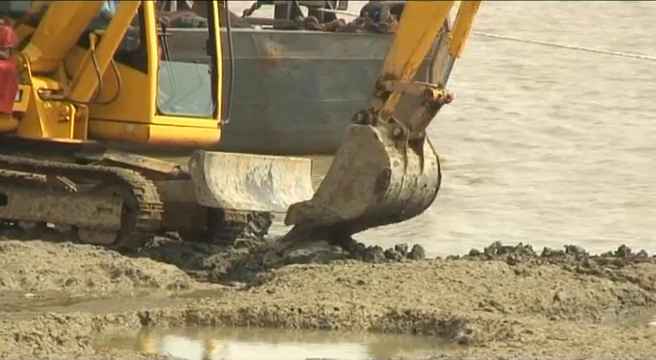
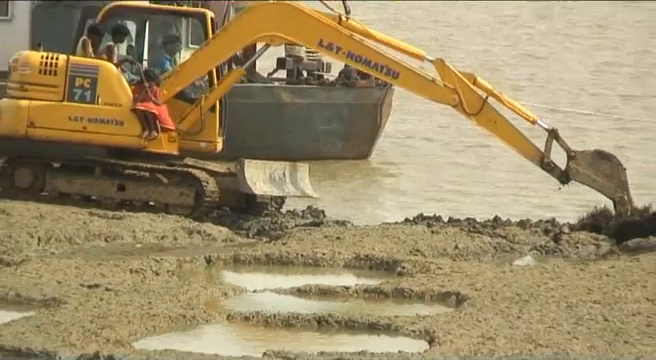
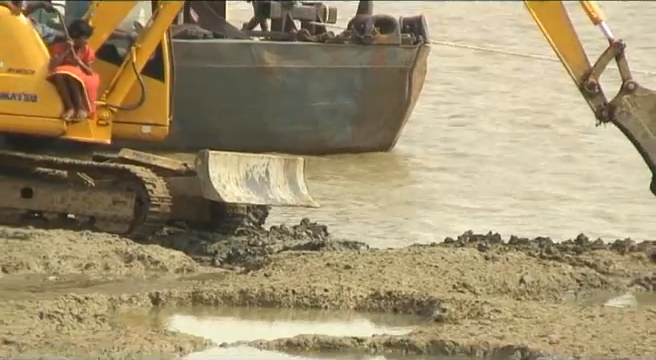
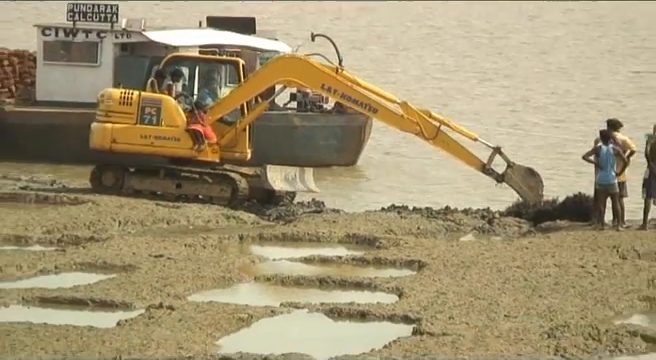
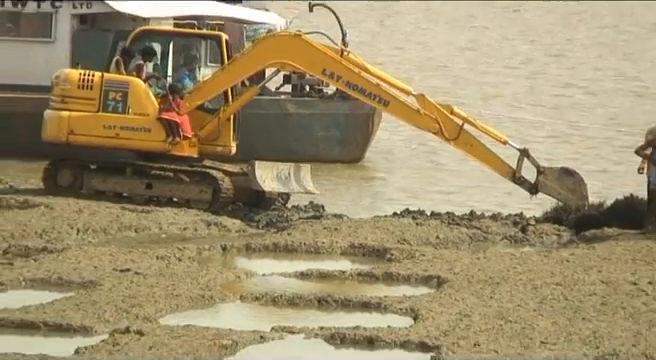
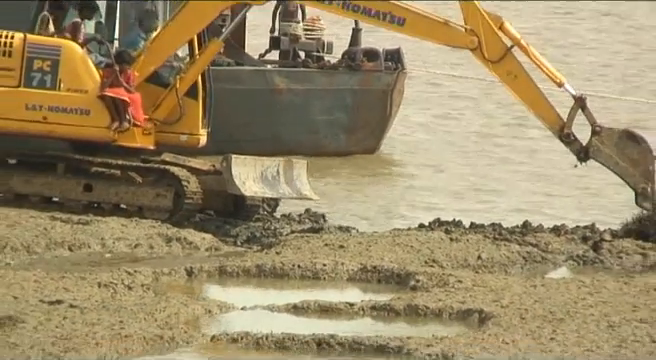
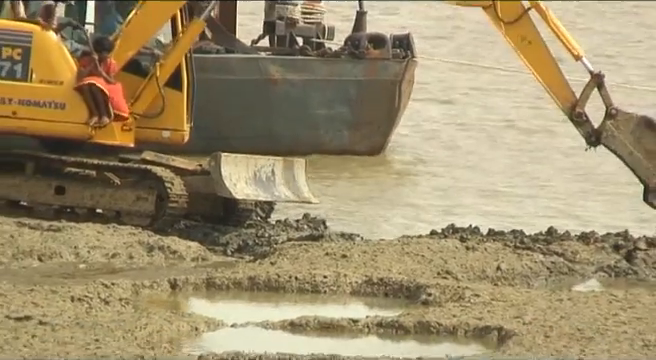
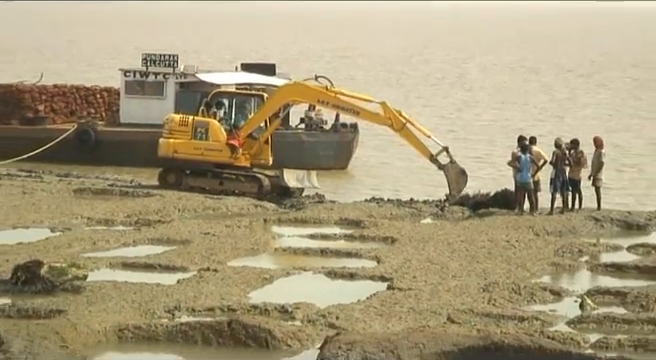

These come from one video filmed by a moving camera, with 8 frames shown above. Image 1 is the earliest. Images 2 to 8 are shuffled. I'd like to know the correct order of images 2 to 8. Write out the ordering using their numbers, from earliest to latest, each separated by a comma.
3, 7, 6, 2, 5, 4, 8
